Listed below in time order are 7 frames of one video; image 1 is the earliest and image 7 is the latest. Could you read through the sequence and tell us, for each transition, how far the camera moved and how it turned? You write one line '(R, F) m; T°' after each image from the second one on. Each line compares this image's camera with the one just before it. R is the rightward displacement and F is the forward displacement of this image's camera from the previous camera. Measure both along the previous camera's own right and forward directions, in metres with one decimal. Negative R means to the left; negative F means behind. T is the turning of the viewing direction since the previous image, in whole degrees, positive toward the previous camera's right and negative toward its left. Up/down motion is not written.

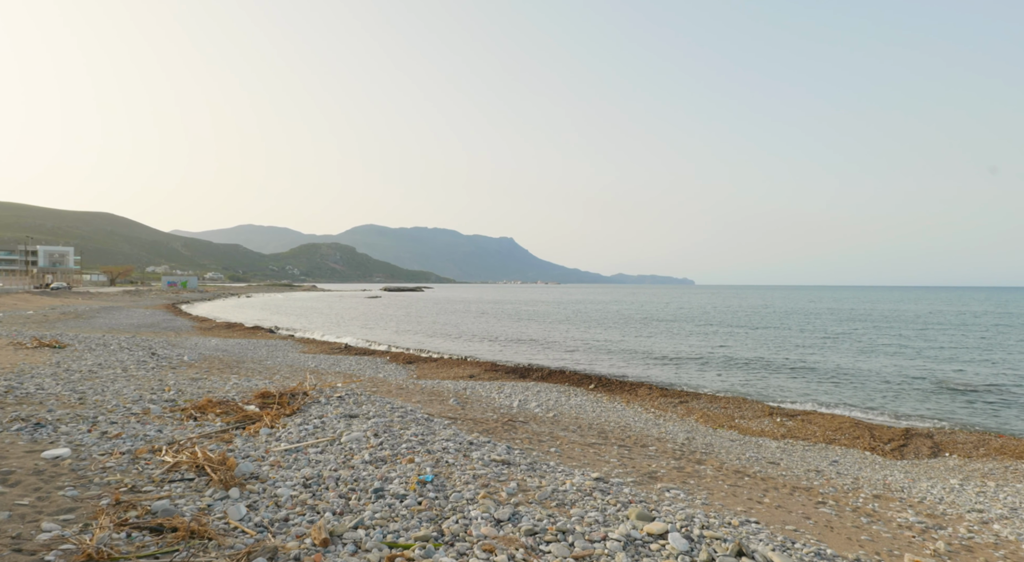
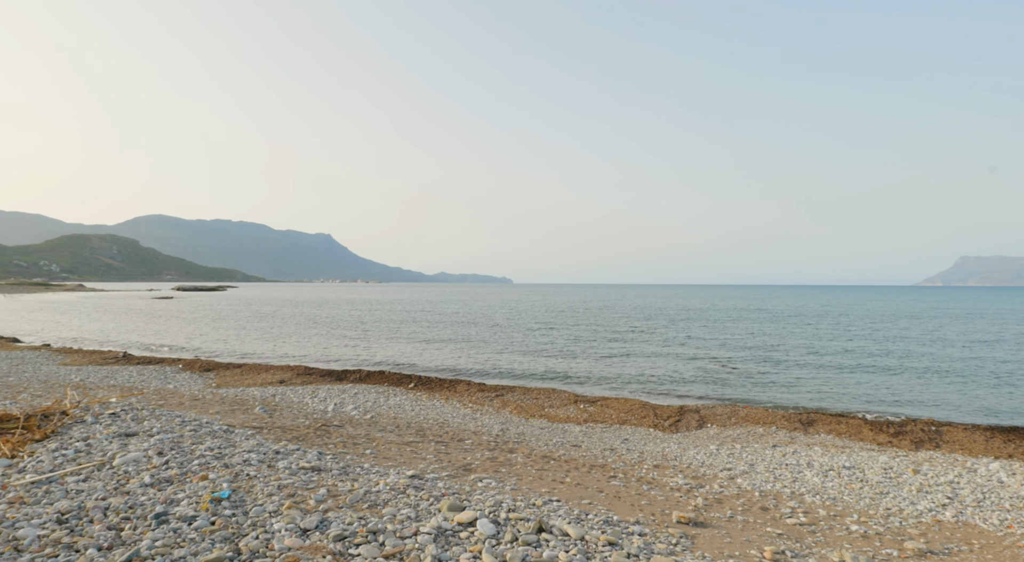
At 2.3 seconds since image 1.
(+0.9, -2.4) m; +17°
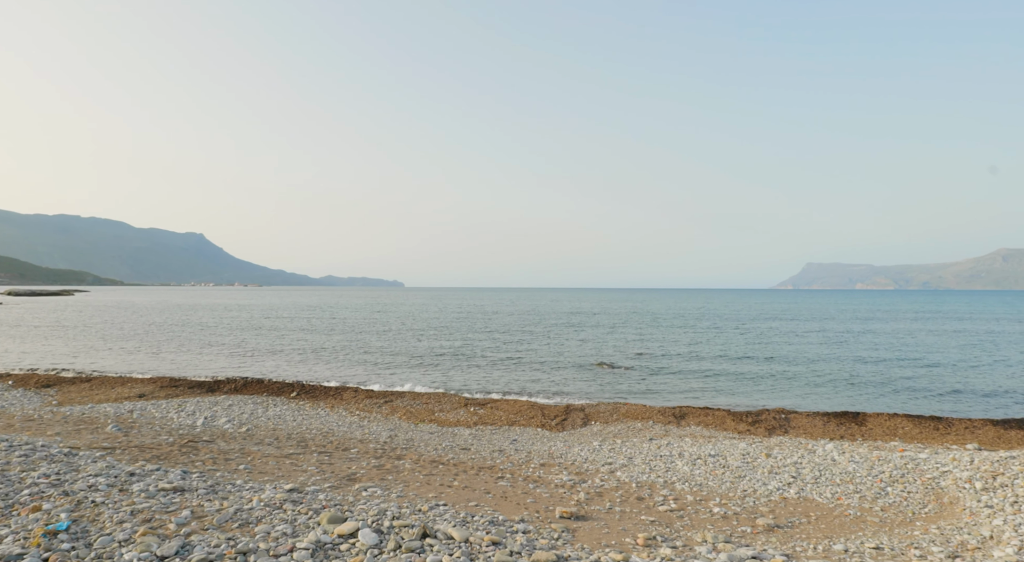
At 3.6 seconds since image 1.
(+0.8, +0.4) m; +10°
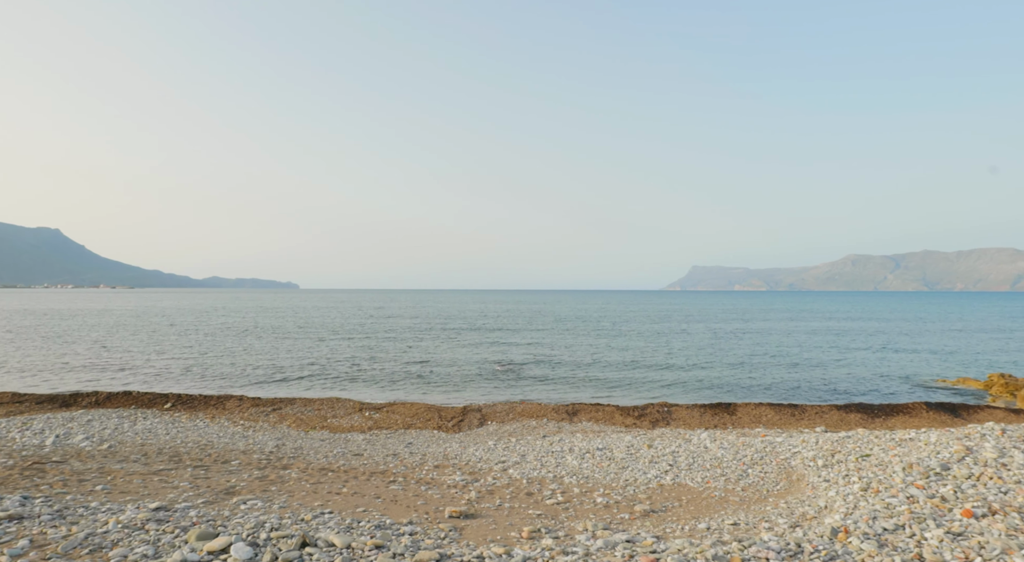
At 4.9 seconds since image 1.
(+0.4, 0.0) m; +10°
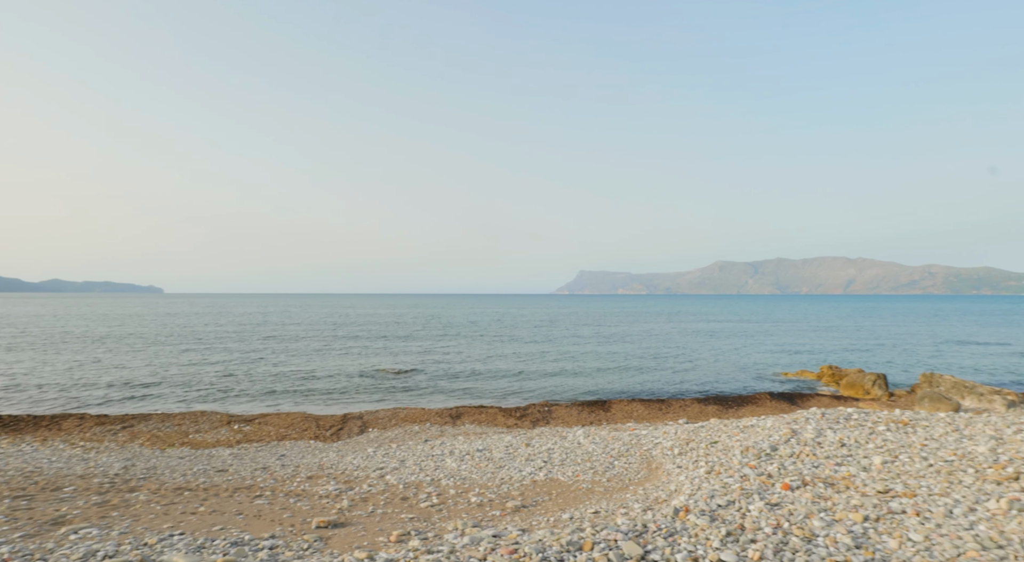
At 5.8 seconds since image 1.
(+0.4, +0.2) m; +11°
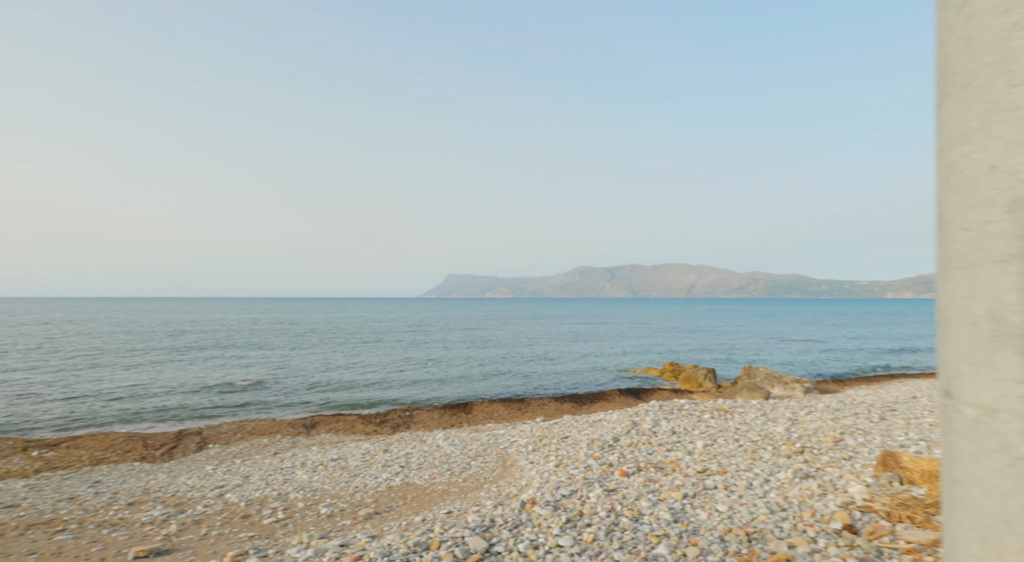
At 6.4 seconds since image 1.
(+0.2, -0.1) m; +13°
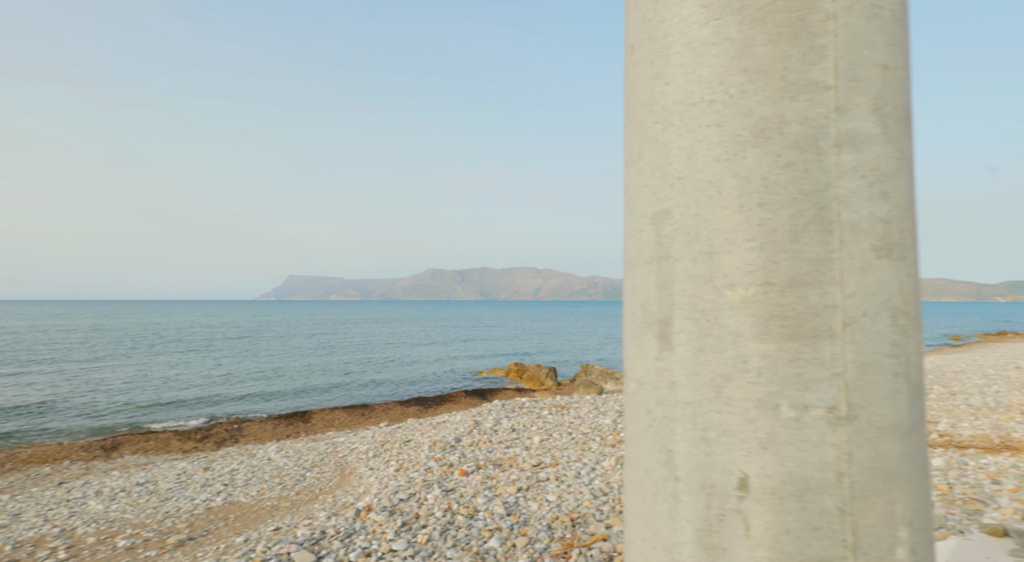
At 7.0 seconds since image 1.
(+0.1, -0.1) m; +14°
